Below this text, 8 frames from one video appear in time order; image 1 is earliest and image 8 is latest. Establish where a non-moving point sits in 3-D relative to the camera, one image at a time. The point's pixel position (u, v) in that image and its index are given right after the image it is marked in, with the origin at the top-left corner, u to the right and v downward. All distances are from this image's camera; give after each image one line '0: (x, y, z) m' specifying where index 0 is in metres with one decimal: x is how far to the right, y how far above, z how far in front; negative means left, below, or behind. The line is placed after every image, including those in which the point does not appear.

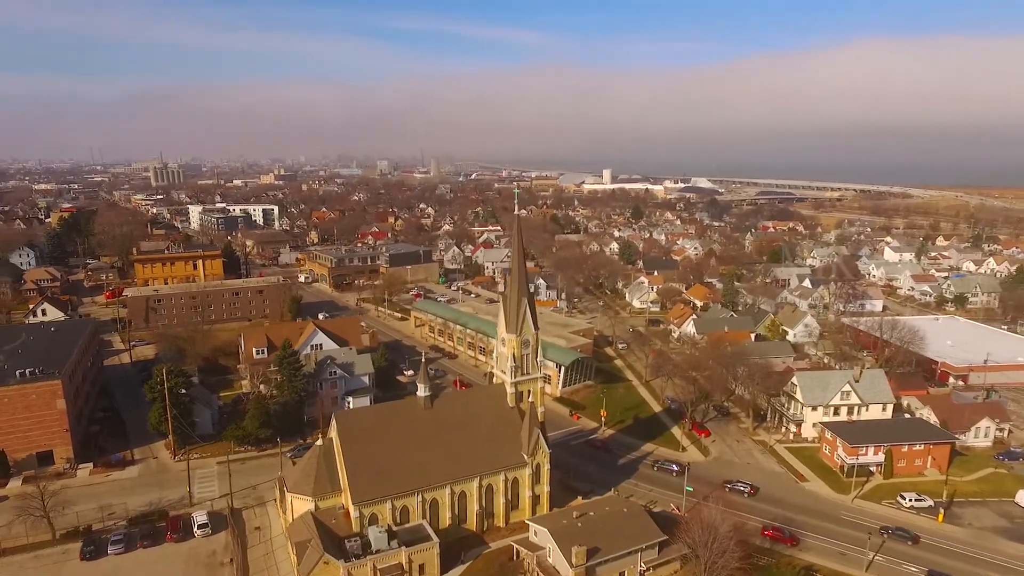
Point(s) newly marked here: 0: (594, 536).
0: (+2.5, -7.6, +19.0) m
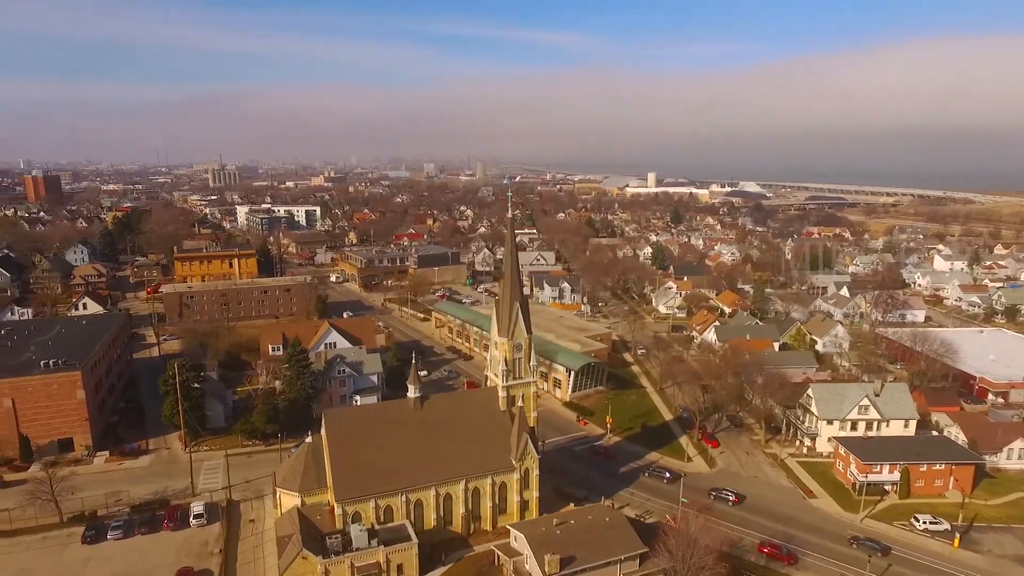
0: (+1.8, -7.8, +18.8) m
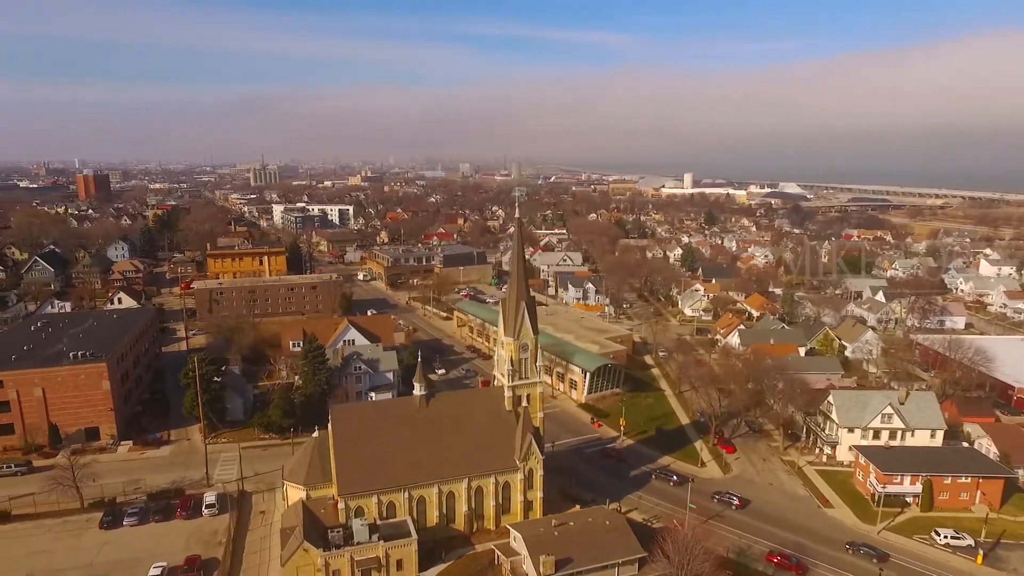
0: (+1.7, -7.8, +18.7) m
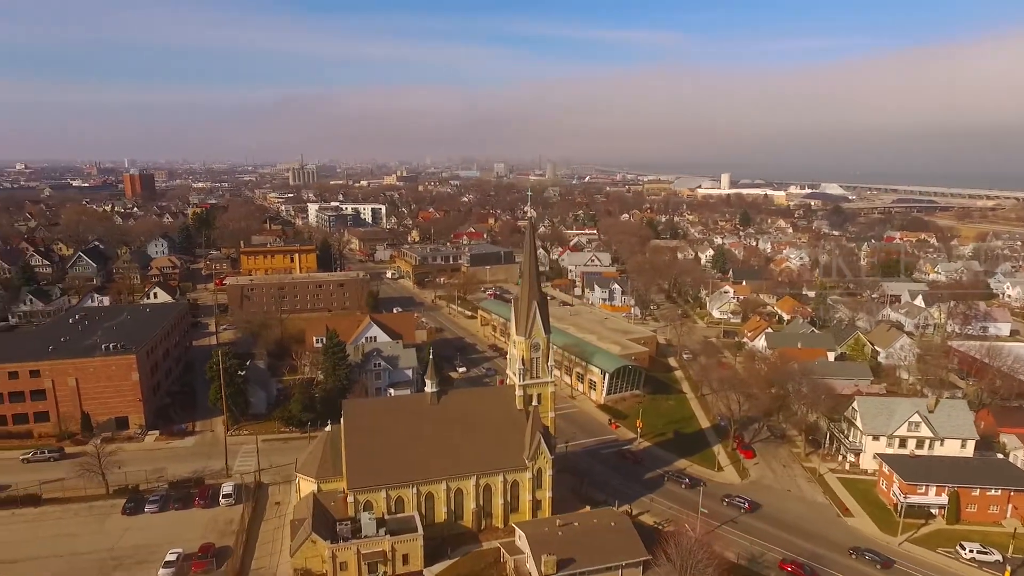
0: (+1.8, -7.8, +18.7) m
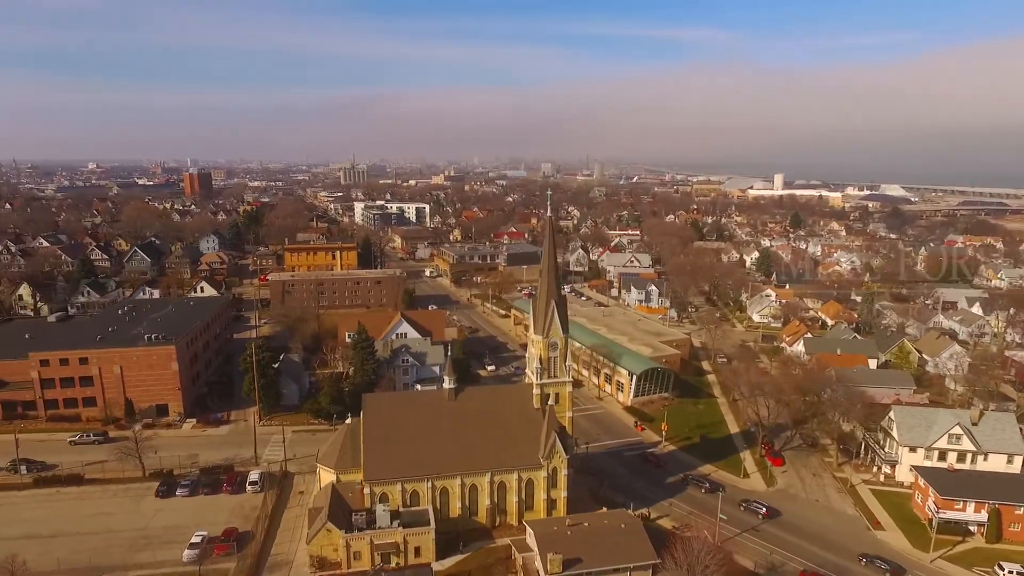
0: (+2.0, -7.8, +18.6) m
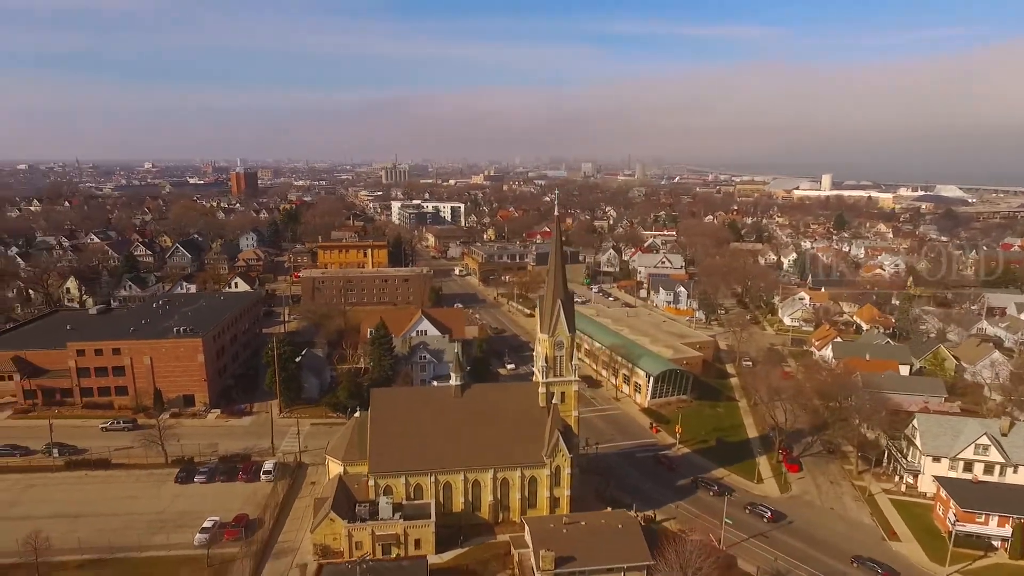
0: (+1.8, -7.7, +18.6) m
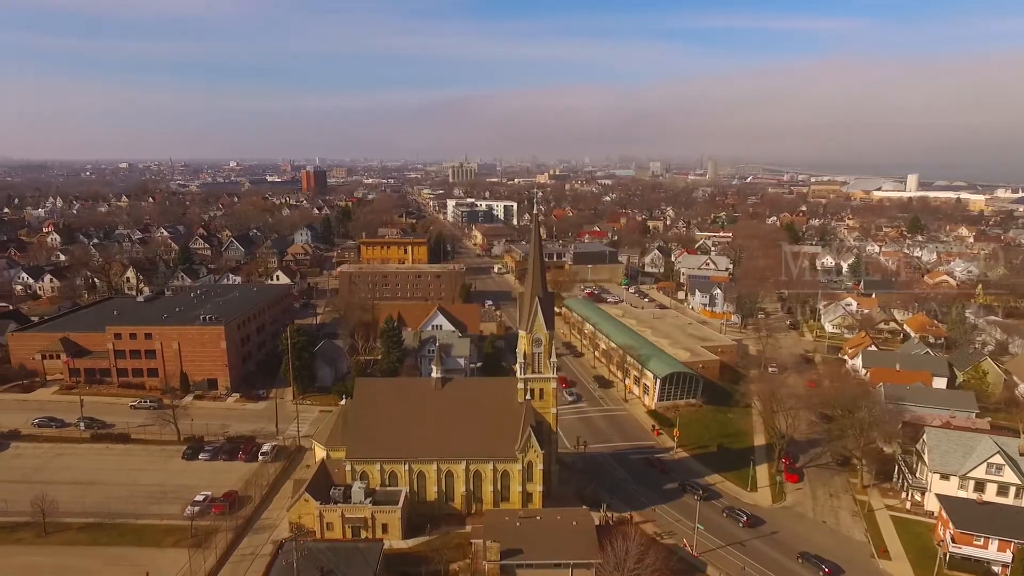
0: (+0.4, -7.6, +18.9) m
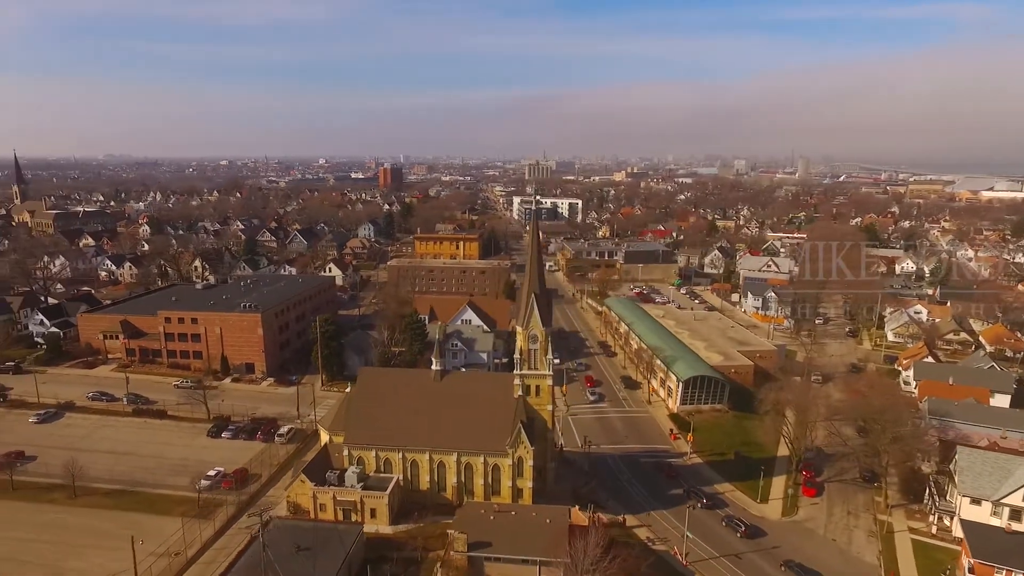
0: (-0.5, -7.5, +19.0) m
